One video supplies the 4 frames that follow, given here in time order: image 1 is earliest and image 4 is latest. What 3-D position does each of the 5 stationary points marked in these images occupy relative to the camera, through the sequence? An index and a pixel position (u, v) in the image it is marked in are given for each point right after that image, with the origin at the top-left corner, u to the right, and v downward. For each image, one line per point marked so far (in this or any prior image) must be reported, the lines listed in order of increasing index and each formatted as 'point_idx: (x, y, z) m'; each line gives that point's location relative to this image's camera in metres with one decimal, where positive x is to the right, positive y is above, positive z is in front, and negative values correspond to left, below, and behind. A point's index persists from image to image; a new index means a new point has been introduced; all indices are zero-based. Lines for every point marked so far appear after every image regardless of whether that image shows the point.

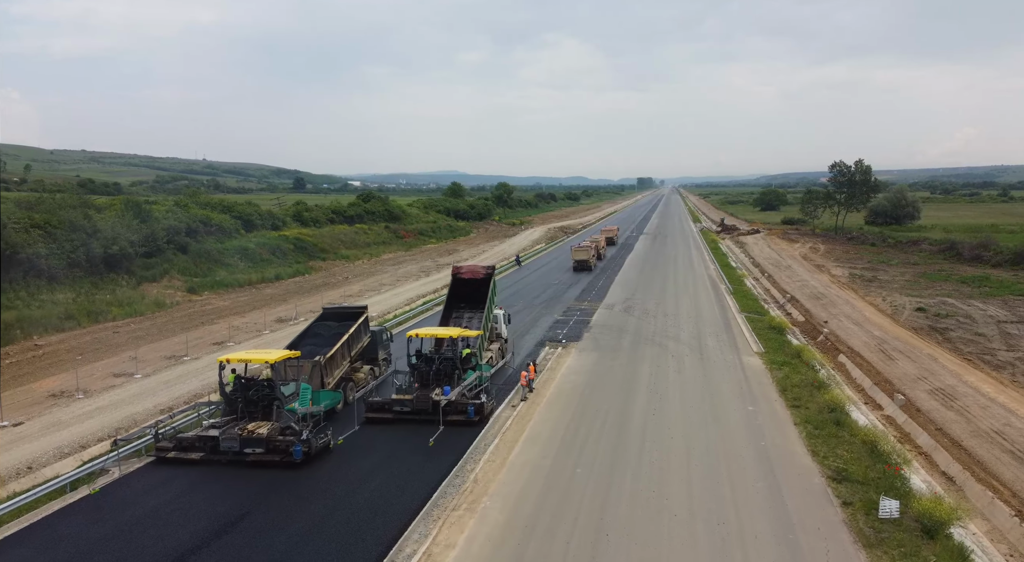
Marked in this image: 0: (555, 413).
0: (+1.2, -3.5, +16.3) m
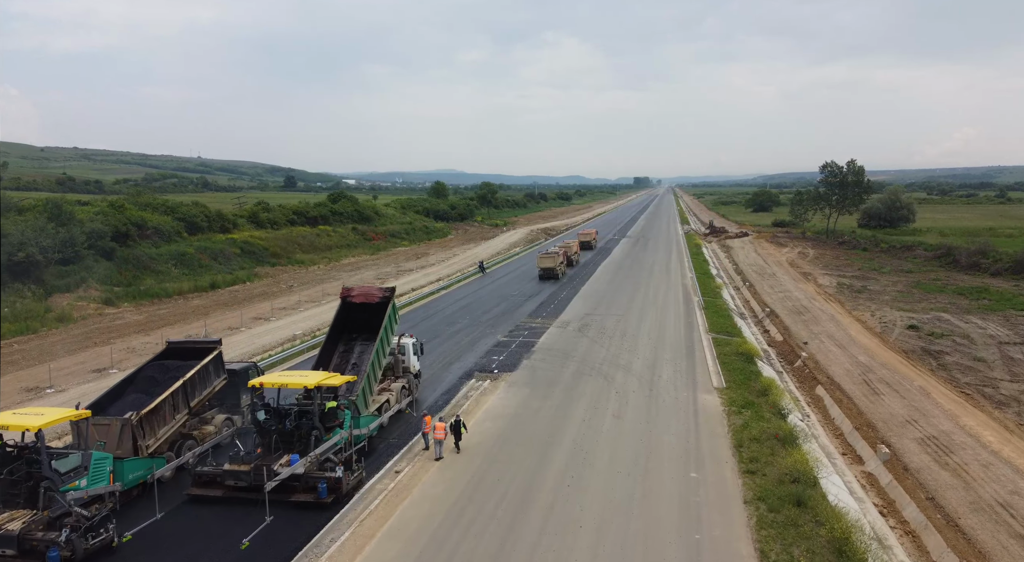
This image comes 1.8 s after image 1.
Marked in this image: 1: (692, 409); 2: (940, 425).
0: (-1.4, -4.2, +12.8) m
1: (+4.9, -3.5, +16.8) m
2: (+12.3, -4.1, +17.6) m
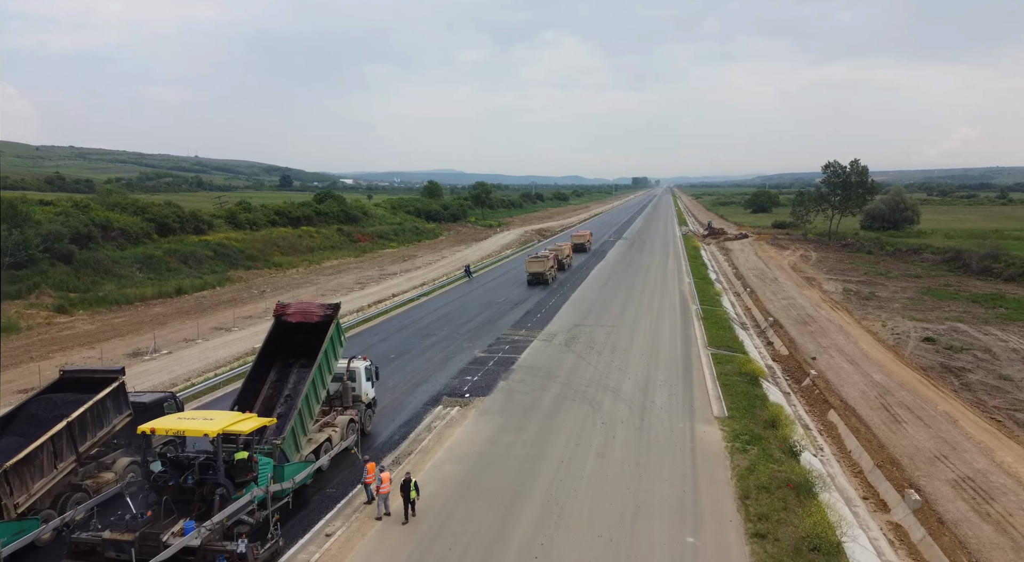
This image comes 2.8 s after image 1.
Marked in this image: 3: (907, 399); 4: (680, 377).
0: (-2.2, -4.5, +10.4) m
1: (+4.1, -3.9, +14.4) m
2: (+11.5, -4.5, +15.2) m
3: (+12.7, -3.8, +19.6) m
4: (+5.2, -3.0, +19.0) m
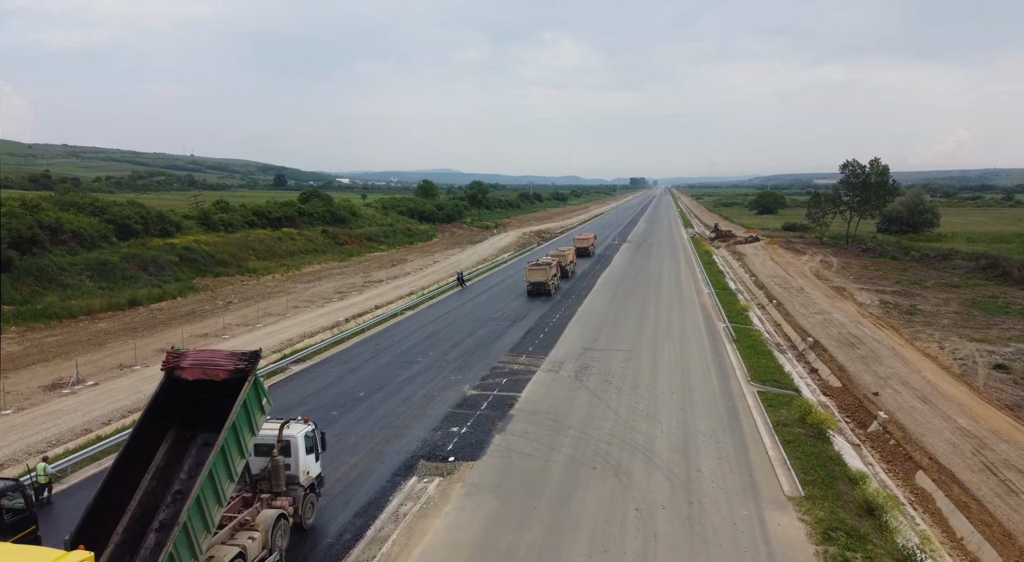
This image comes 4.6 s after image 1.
0: (-2.2, -5.1, +6.2) m
1: (+4.1, -4.5, +10.3) m
2: (+11.5, -5.1, +11.1) m
3: (+12.6, -4.4, +15.5) m
4: (+5.2, -3.6, +14.9) m
